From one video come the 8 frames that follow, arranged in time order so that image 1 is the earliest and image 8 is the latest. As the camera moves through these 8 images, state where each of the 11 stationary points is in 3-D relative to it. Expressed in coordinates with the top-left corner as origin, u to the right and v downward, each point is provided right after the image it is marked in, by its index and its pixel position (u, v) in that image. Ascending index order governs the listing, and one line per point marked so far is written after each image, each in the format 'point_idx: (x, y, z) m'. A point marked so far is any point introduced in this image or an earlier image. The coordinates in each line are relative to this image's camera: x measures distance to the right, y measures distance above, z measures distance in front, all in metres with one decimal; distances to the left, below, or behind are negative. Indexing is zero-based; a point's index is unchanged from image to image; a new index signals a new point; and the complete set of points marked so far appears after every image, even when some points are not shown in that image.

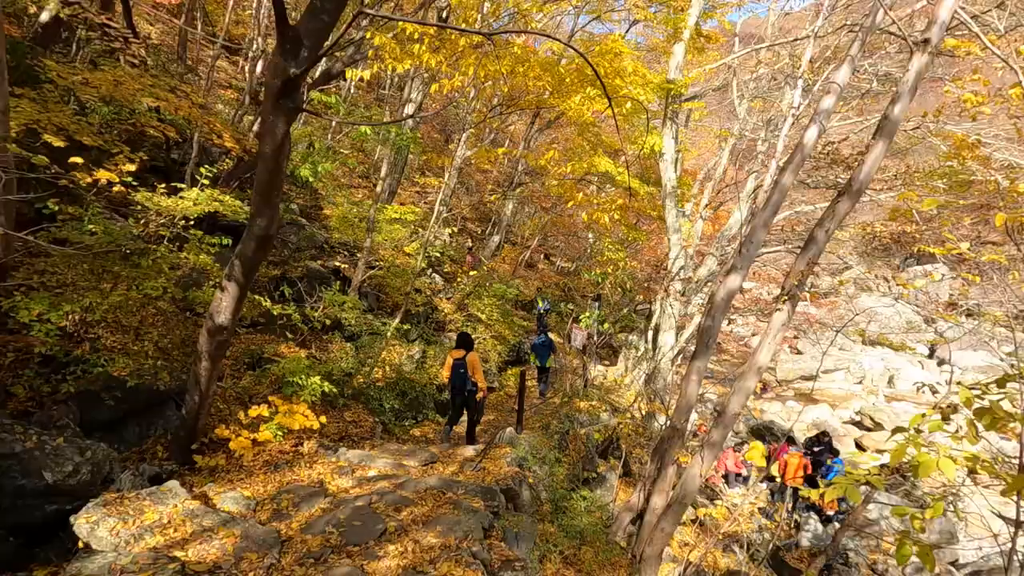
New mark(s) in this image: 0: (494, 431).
0: (-0.2, -1.9, +7.1) m
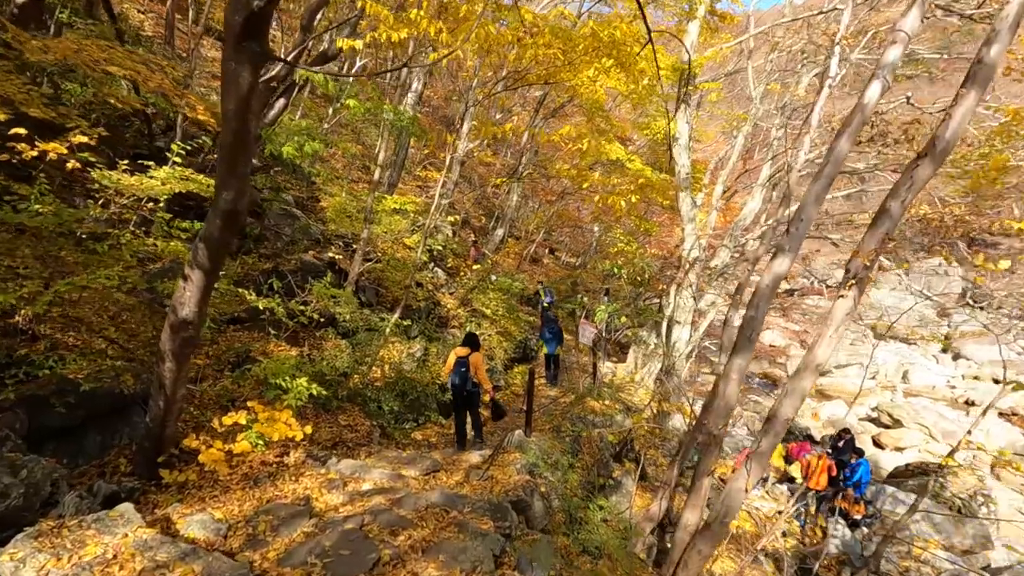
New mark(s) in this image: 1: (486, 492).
0: (-0.1, -1.8, +6.6) m
1: (-0.2, -1.7, +4.5) m
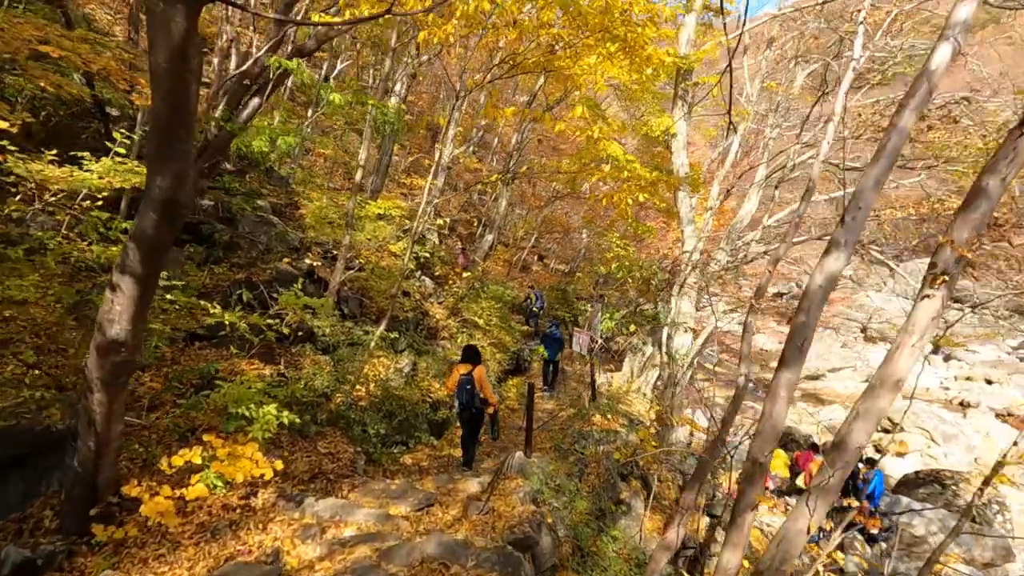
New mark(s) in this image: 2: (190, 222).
0: (-0.2, -1.9, +6.1) m
1: (-0.2, -1.8, +3.9) m
2: (-4.2, +0.8, +6.9) m
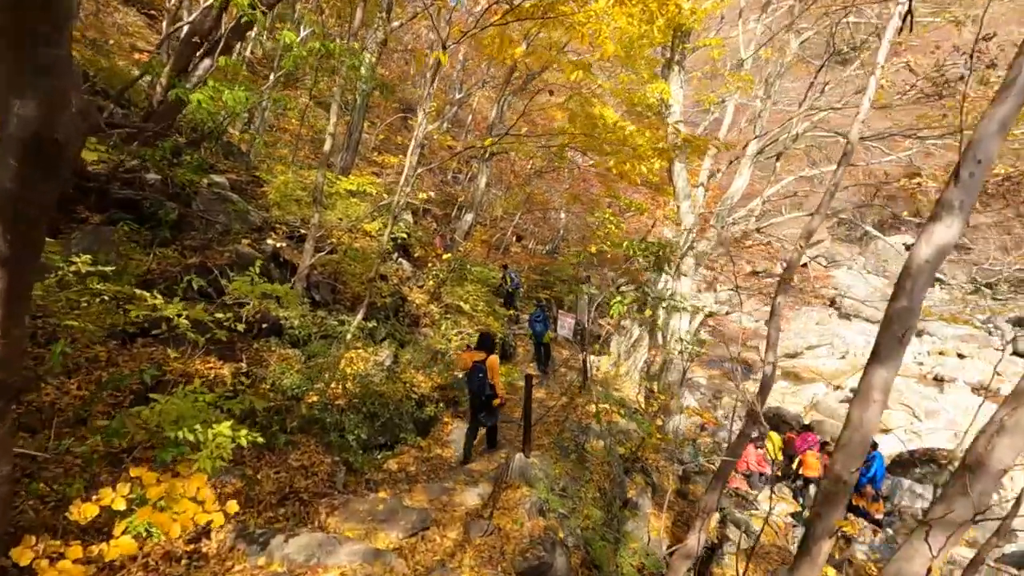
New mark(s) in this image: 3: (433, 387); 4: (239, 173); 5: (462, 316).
0: (-0.2, -1.7, +5.5) m
1: (-0.1, -1.6, +3.3) m
2: (-4.3, +1.0, +6.1) m
3: (-1.0, -1.3, +6.8) m
4: (-4.5, +1.9, +8.9) m
5: (-0.8, -0.5, +8.7) m
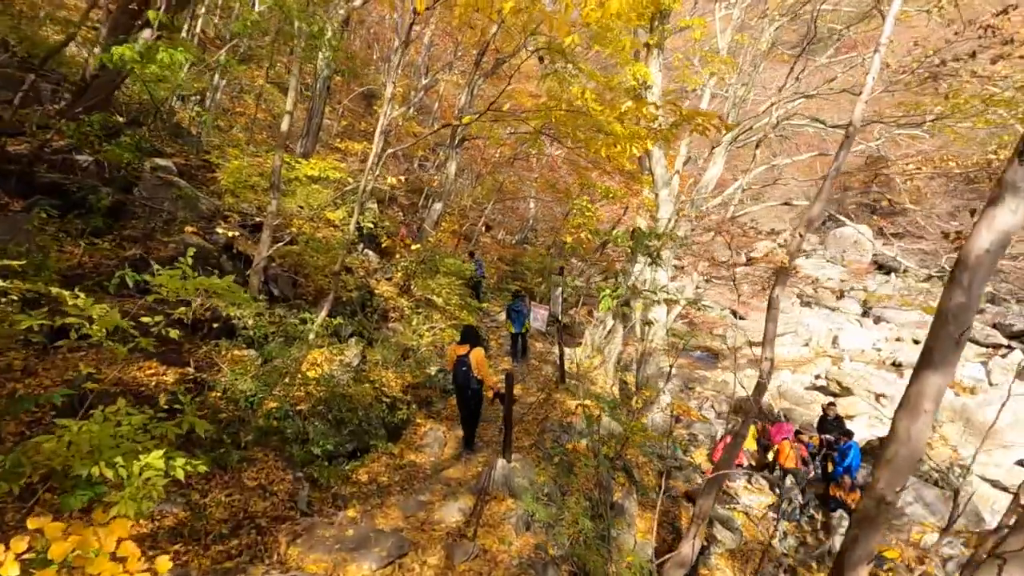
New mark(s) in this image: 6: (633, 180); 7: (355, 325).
0: (-0.4, -1.7, +5.1) m
1: (-0.2, -1.6, +3.0) m
2: (-4.5, +1.0, +5.4) m
3: (-1.3, -1.2, +6.4) m
4: (-4.9, +2.0, +8.2) m
5: (-1.2, -0.3, +8.2) m
6: (+2.4, +2.1, +10.7) m
7: (-1.9, -0.4, +6.6) m
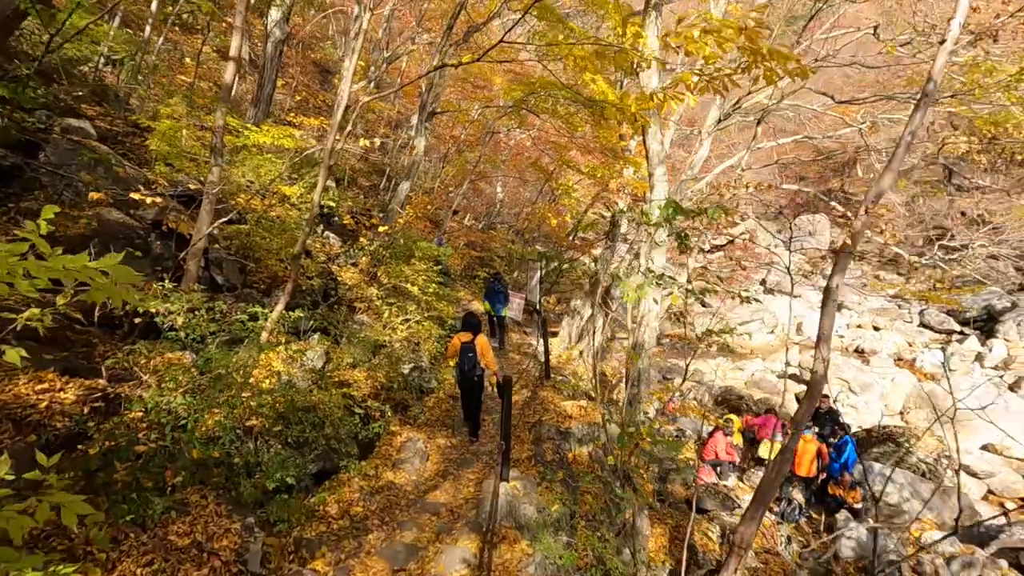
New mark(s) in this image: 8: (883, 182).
0: (-0.4, -1.5, +4.3) m
1: (0.0, -1.6, +2.2) m
2: (-4.6, +1.2, +4.2) m
3: (-1.4, -1.0, +5.5) m
4: (-5.1, +2.2, +6.9) m
5: (-1.4, -0.2, +7.3) m
6: (+2.0, +2.4, +10.0) m
7: (-2.1, -0.3, +5.7) m
8: (+2.4, +0.7, +3.5) m
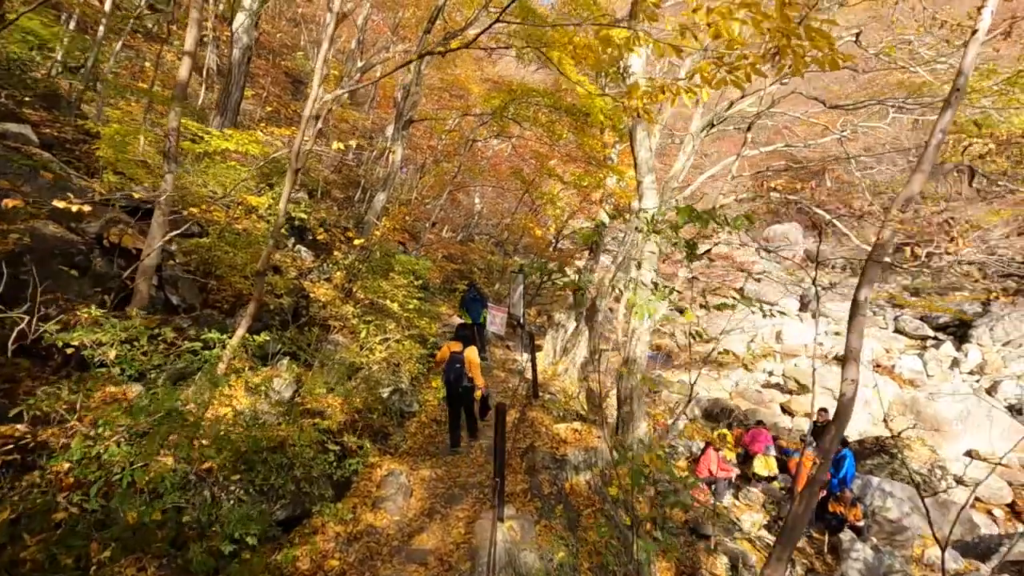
0: (-0.4, -1.7, +3.8) m
1: (0.0, -1.6, +1.7) m
2: (-4.6, +1.0, +3.6) m
3: (-1.5, -1.2, +5.0) m
4: (-5.3, +1.9, +6.3) m
5: (-1.6, -0.4, +6.8) m
6: (+1.6, +2.2, +9.7) m
7: (-2.2, -0.5, +5.2) m
8: (+2.4, +0.6, +3.2) m
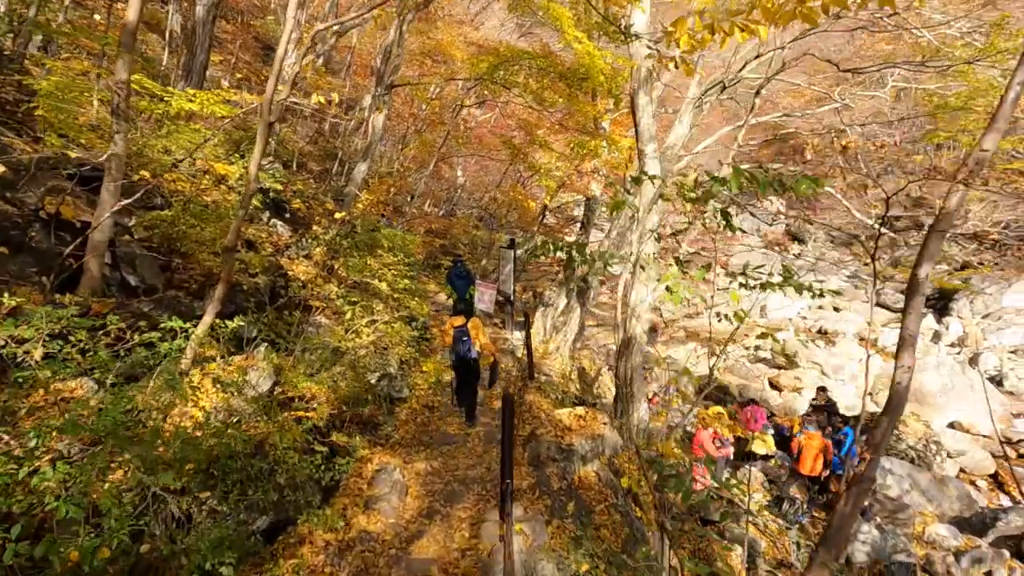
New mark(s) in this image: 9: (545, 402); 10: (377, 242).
0: (-0.4, -1.5, +3.4) m
1: (+0.2, -1.6, +1.4) m
2: (-4.6, +1.1, +3.0) m
3: (-1.4, -1.0, +4.6) m
4: (-5.4, +2.1, +5.6) m
5: (-1.7, -0.1, +6.3) m
6: (+1.5, +2.6, +9.2) m
7: (-2.2, -0.3, +4.7) m
8: (+2.4, +0.7, +2.8) m
9: (+0.4, -1.4, +6.4) m
10: (-1.8, +0.6, +6.9) m
